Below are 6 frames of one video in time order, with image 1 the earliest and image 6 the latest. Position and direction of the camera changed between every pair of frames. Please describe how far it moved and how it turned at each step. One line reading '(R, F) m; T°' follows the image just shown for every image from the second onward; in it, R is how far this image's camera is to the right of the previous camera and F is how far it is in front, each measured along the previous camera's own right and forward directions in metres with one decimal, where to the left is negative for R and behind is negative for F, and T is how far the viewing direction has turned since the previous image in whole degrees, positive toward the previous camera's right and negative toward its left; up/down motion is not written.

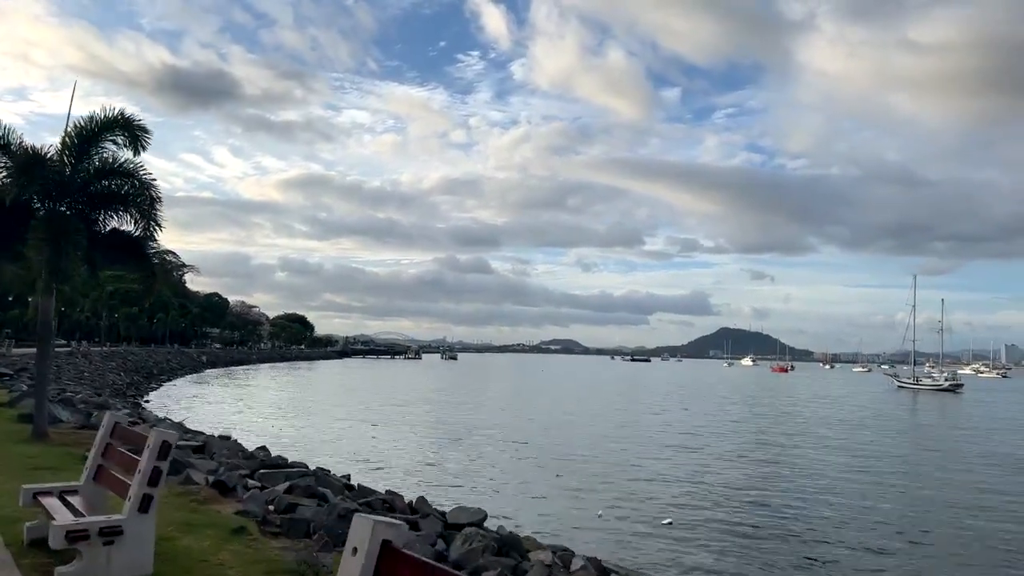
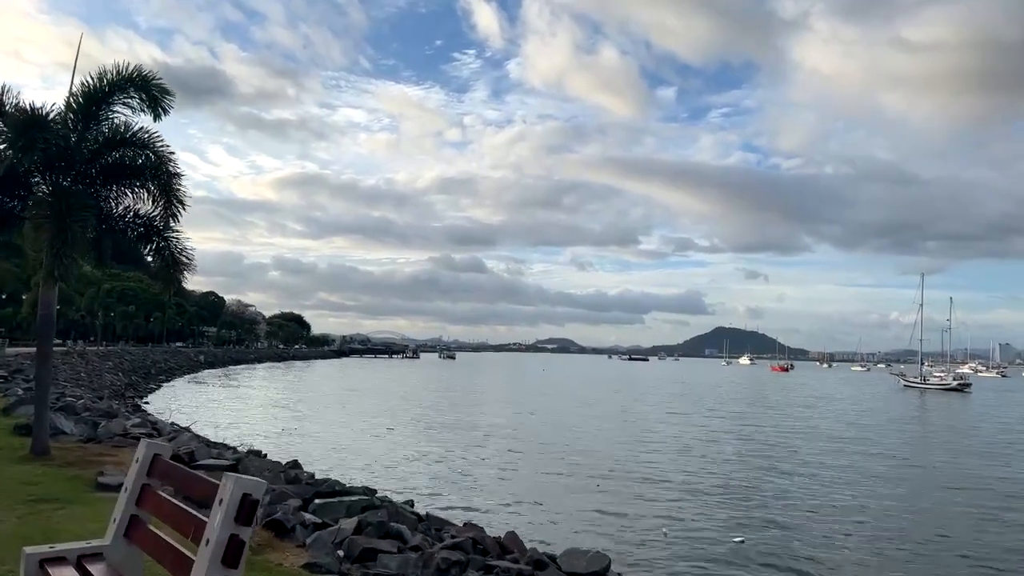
(-0.8, +1.3) m; 0°
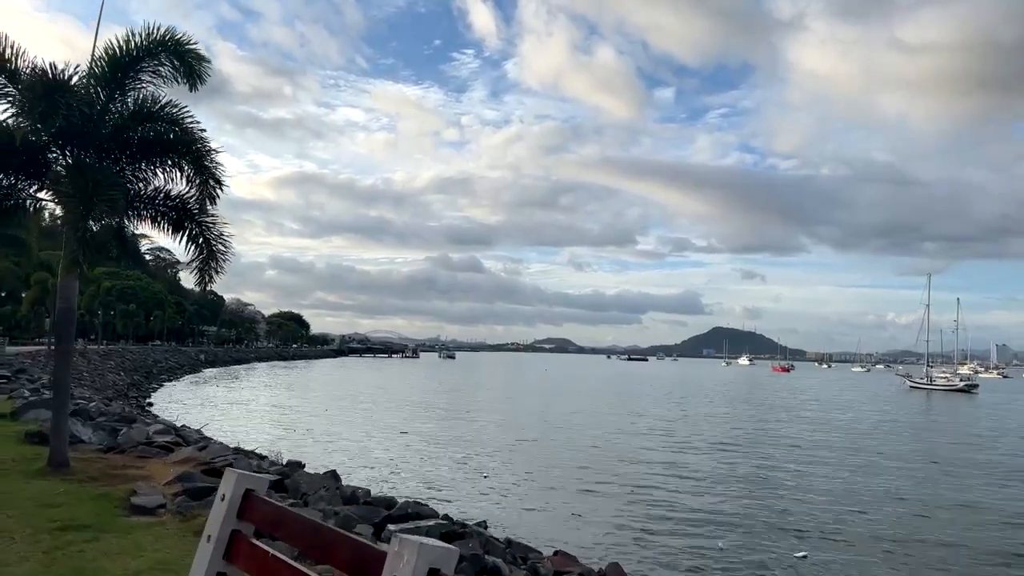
(-0.6, +0.8) m; 0°
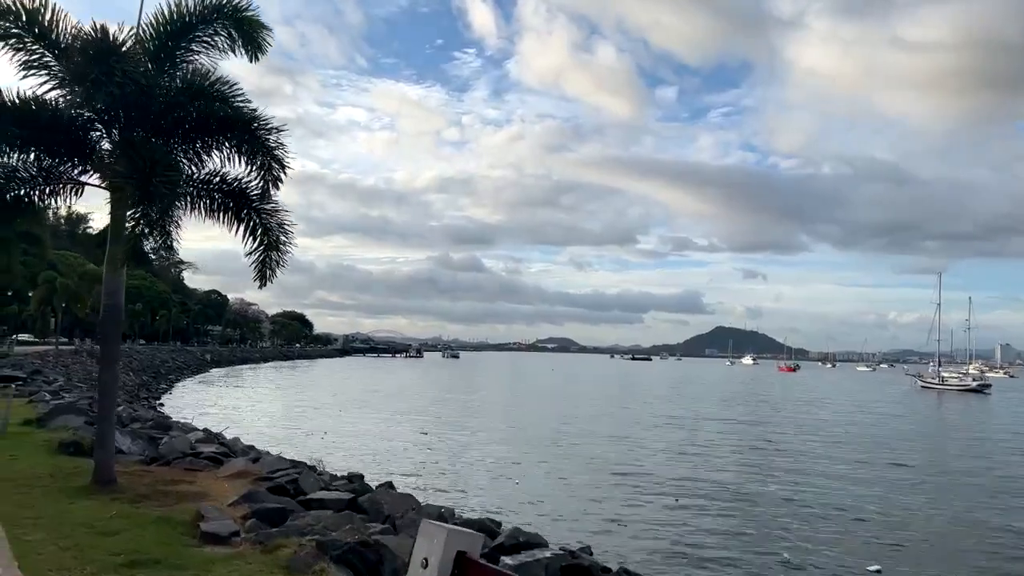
(-0.6, +0.7) m; 0°
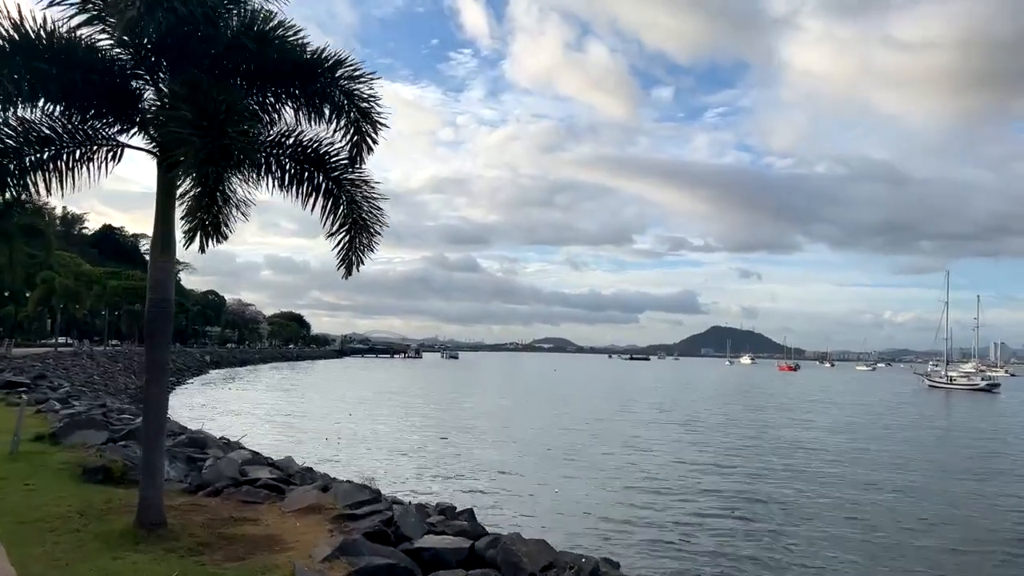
(-0.8, +1.1) m; 0°
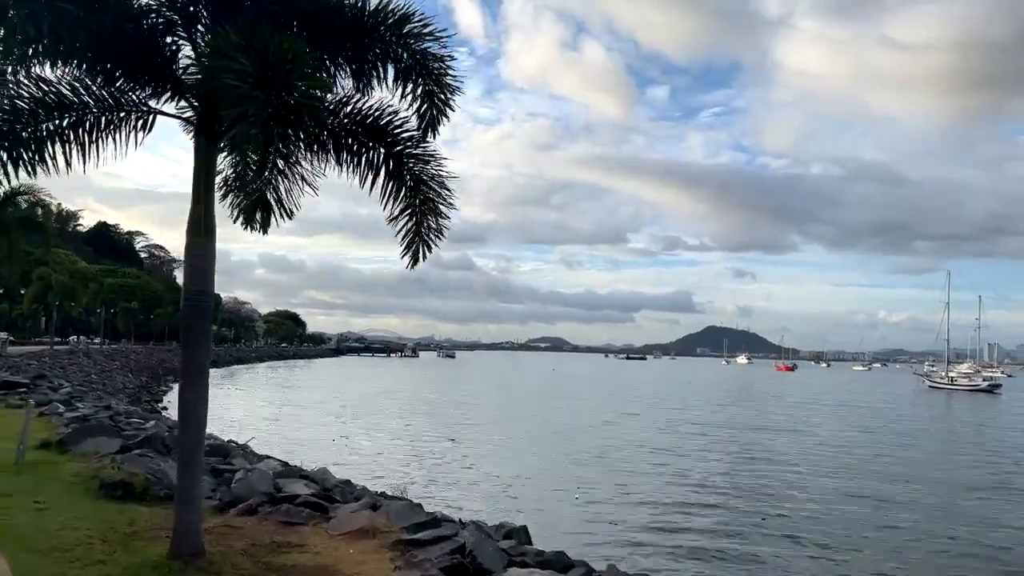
(-0.5, +0.6) m; 0°
